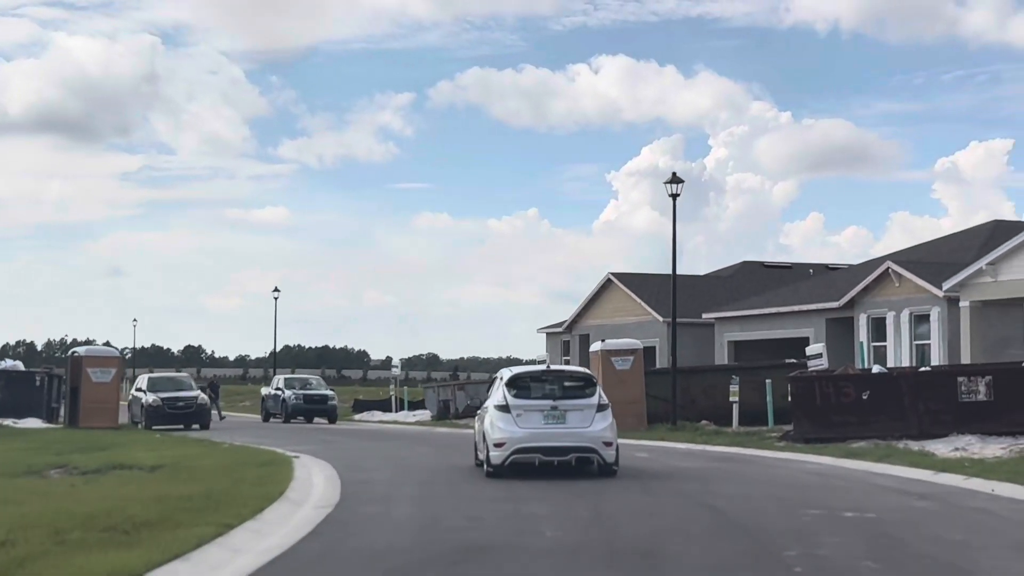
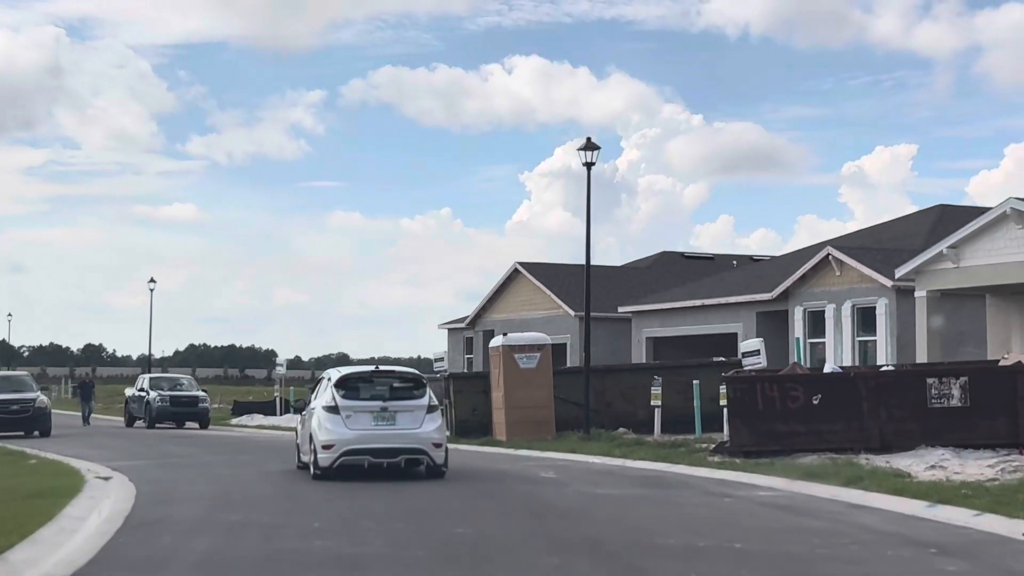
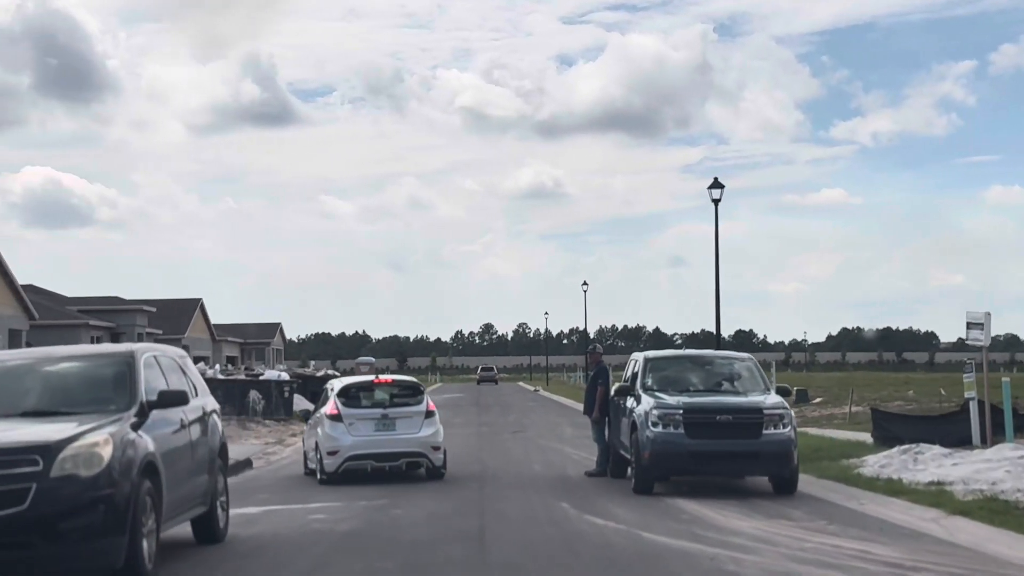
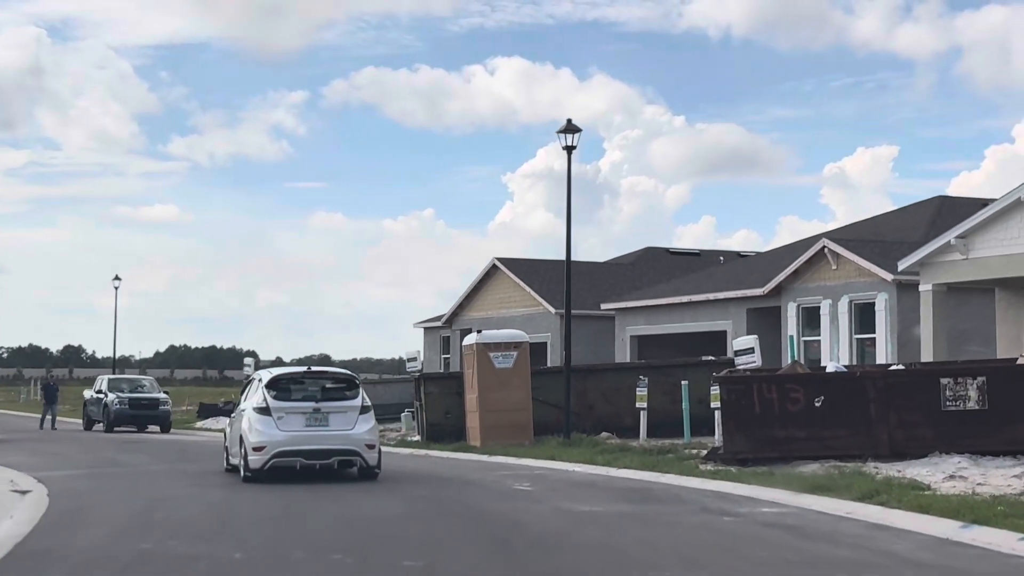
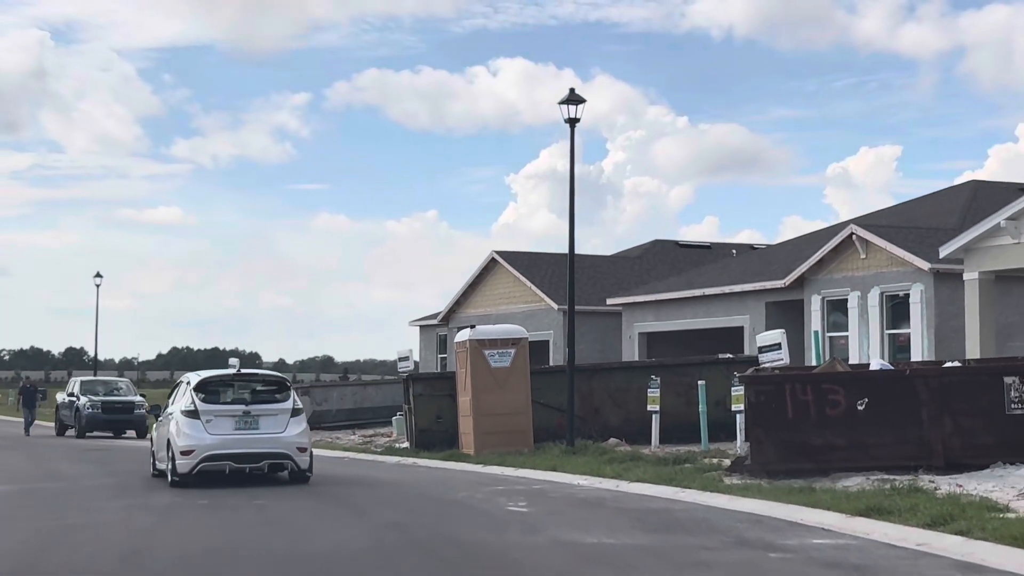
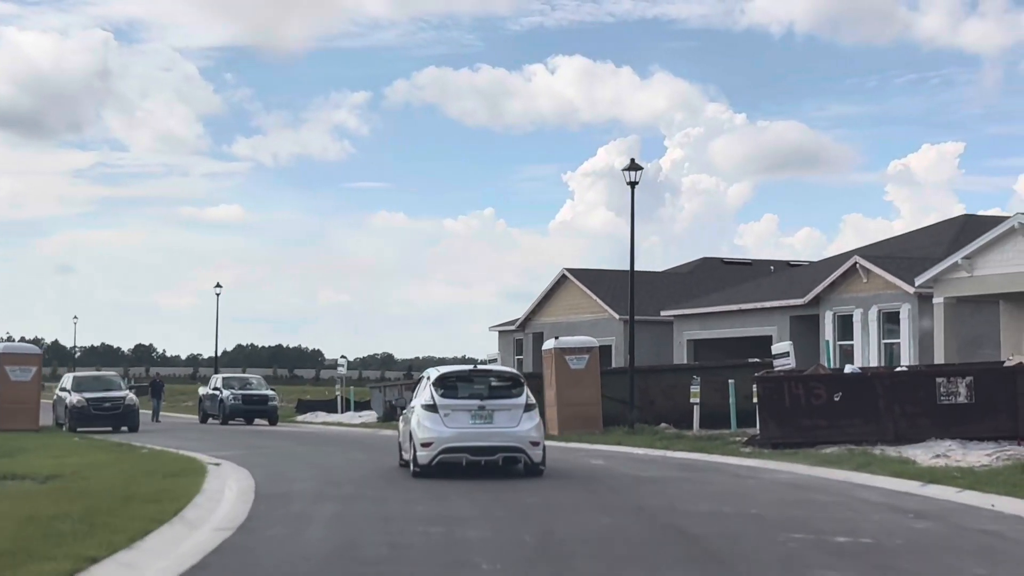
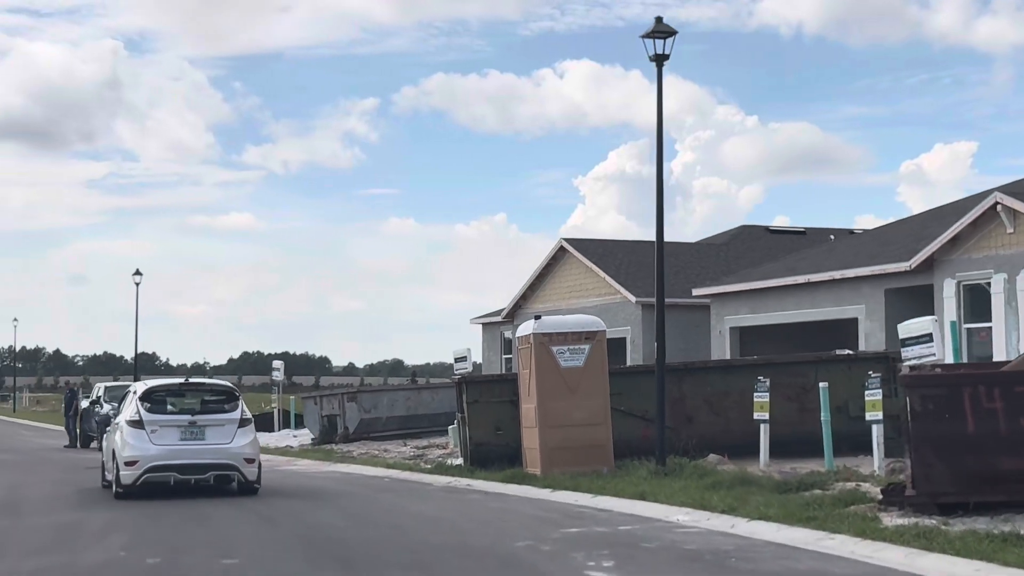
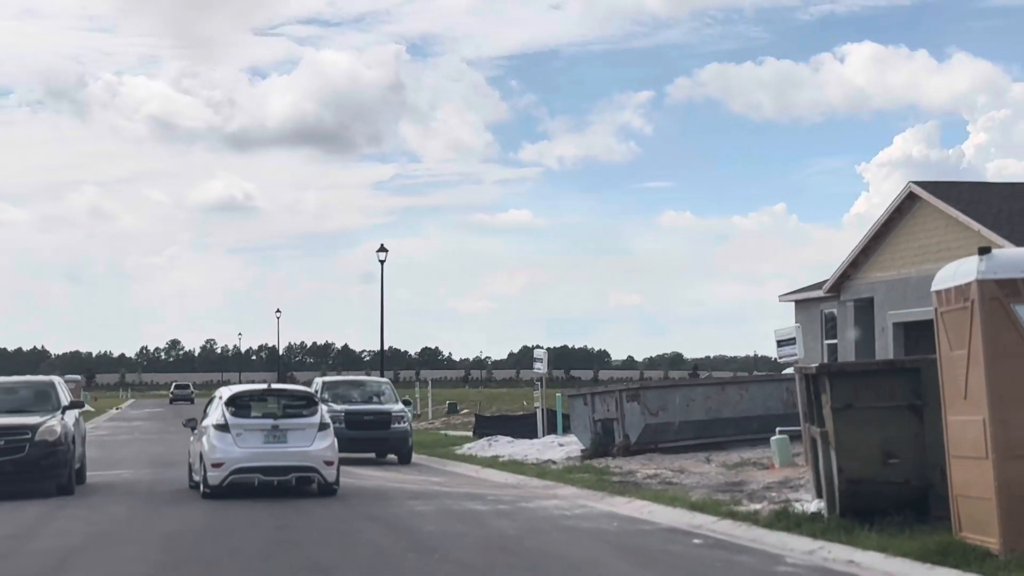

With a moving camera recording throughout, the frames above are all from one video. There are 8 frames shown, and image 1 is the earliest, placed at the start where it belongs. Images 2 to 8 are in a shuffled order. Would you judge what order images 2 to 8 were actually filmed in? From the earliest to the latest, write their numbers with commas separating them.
6, 2, 4, 5, 7, 8, 3
